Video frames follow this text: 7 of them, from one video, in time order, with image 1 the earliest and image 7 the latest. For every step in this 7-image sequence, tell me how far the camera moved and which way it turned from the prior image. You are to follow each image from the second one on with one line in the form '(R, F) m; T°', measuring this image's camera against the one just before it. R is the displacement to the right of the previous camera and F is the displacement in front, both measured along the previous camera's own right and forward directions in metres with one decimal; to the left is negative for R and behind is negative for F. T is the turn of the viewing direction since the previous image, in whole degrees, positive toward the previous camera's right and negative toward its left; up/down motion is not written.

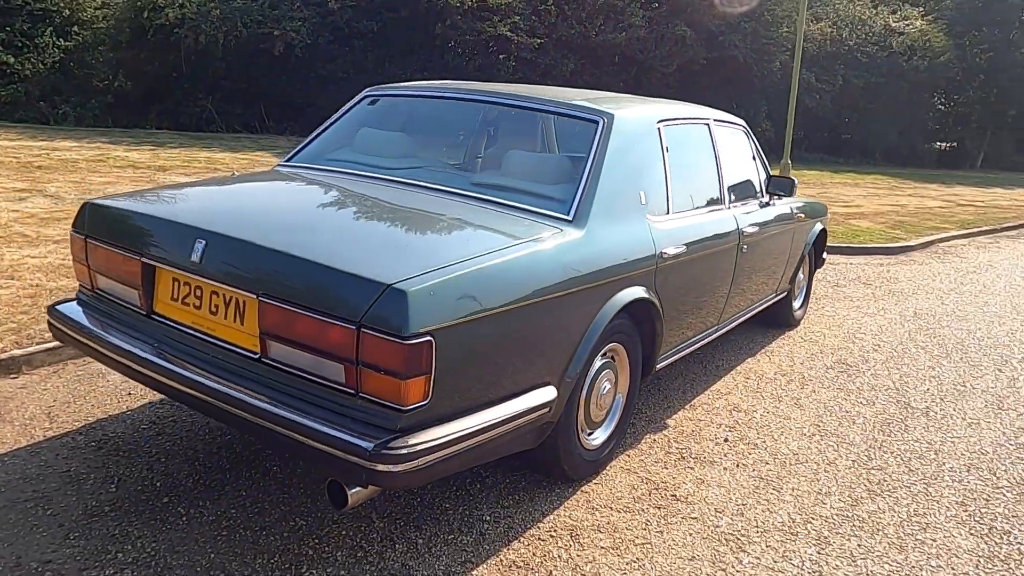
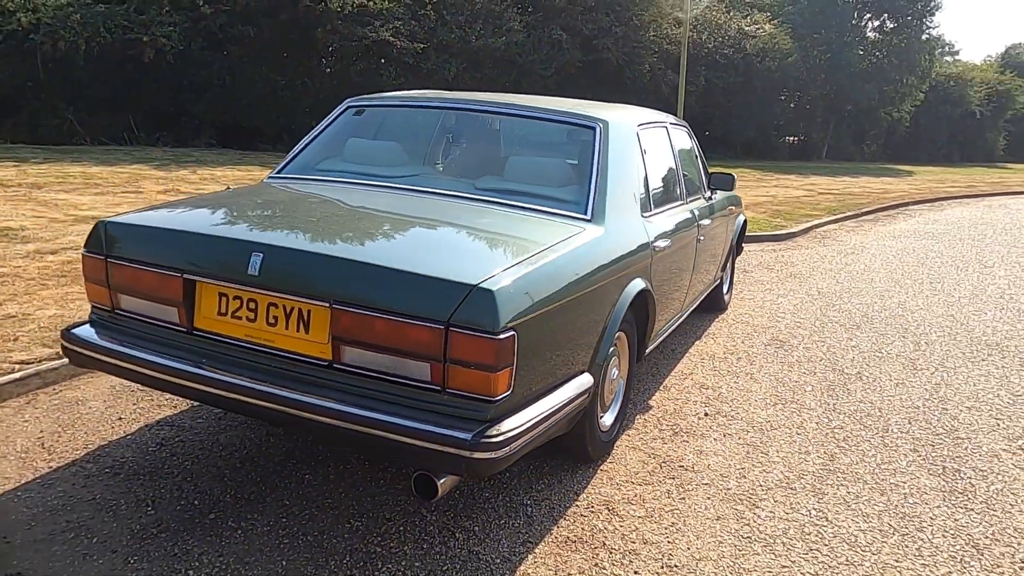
(-0.6, -0.1) m; +9°
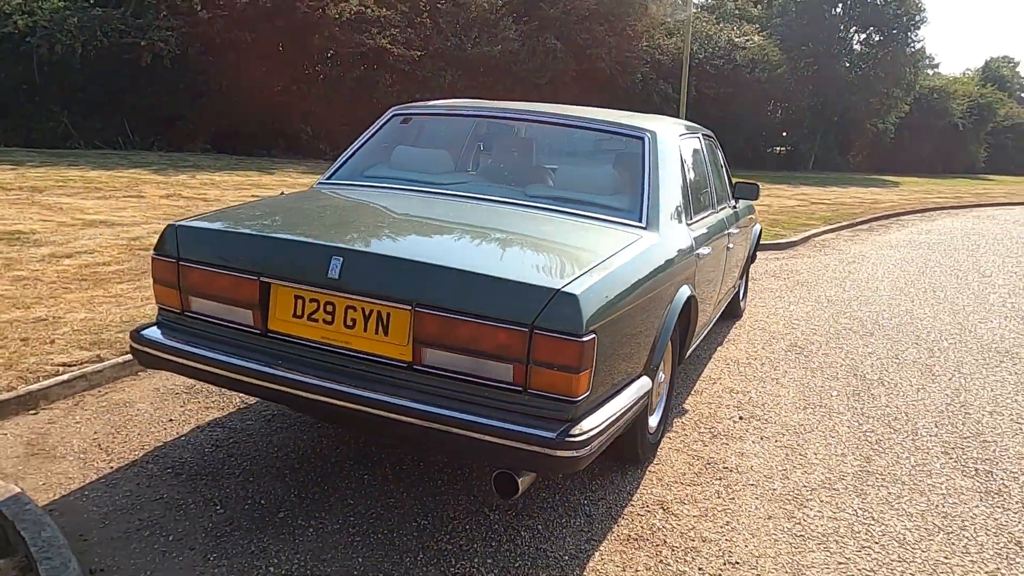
(-0.3, -0.1) m; +1°
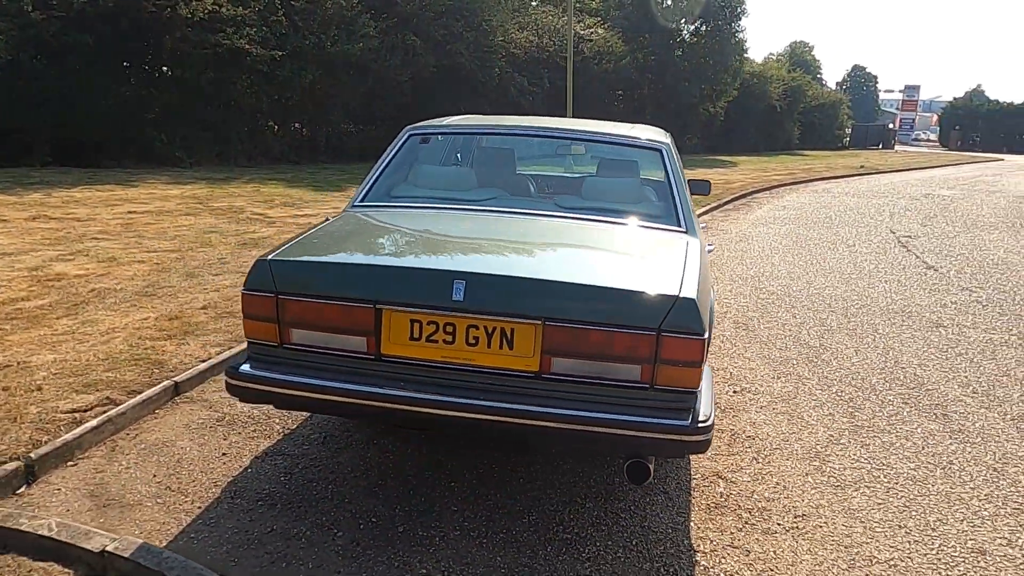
(-0.9, -0.2) m; +11°
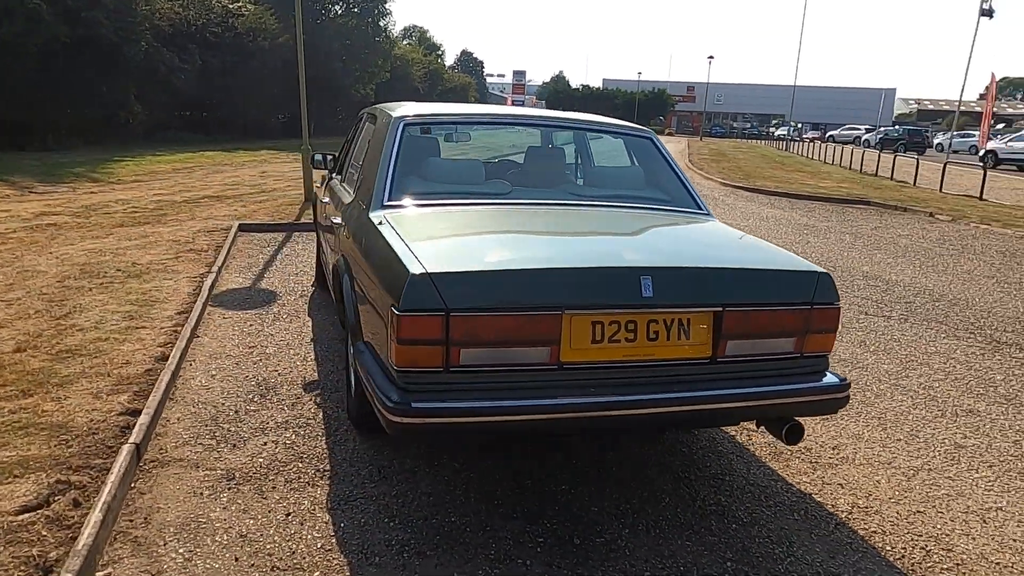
(-1.8, +0.5) m; +27°
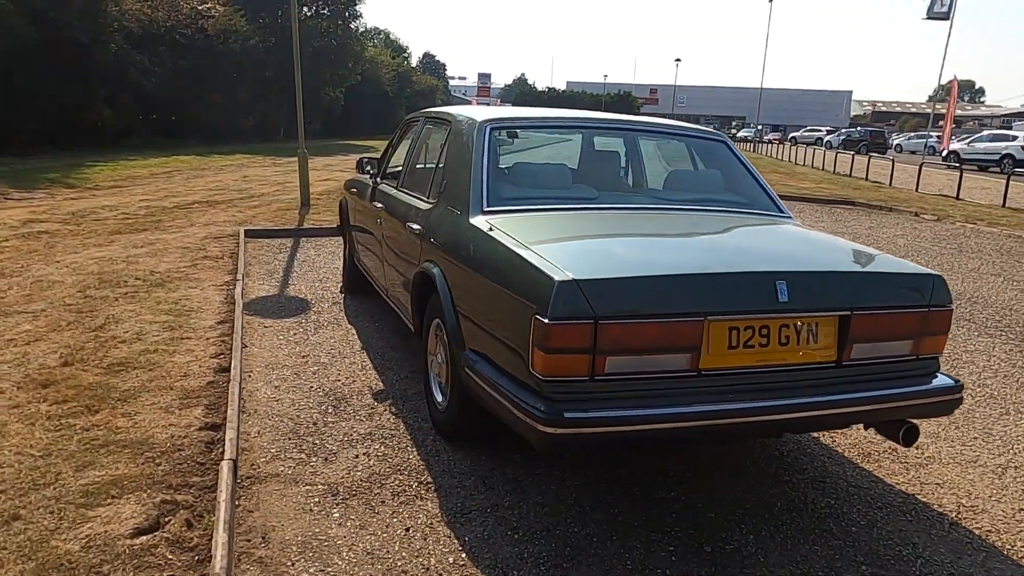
(-0.6, +0.1) m; +3°
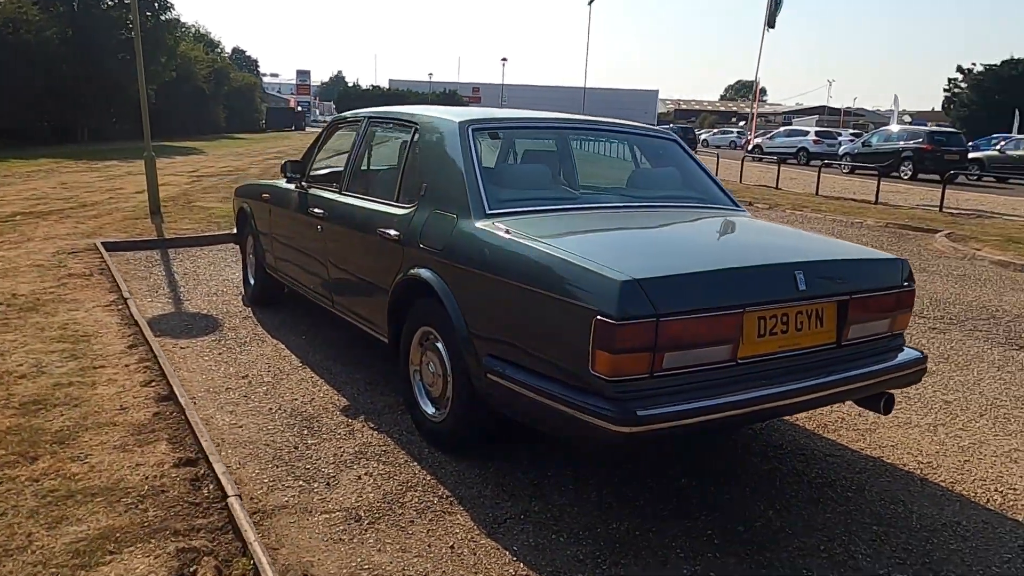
(-0.7, +0.1) m; +13°
